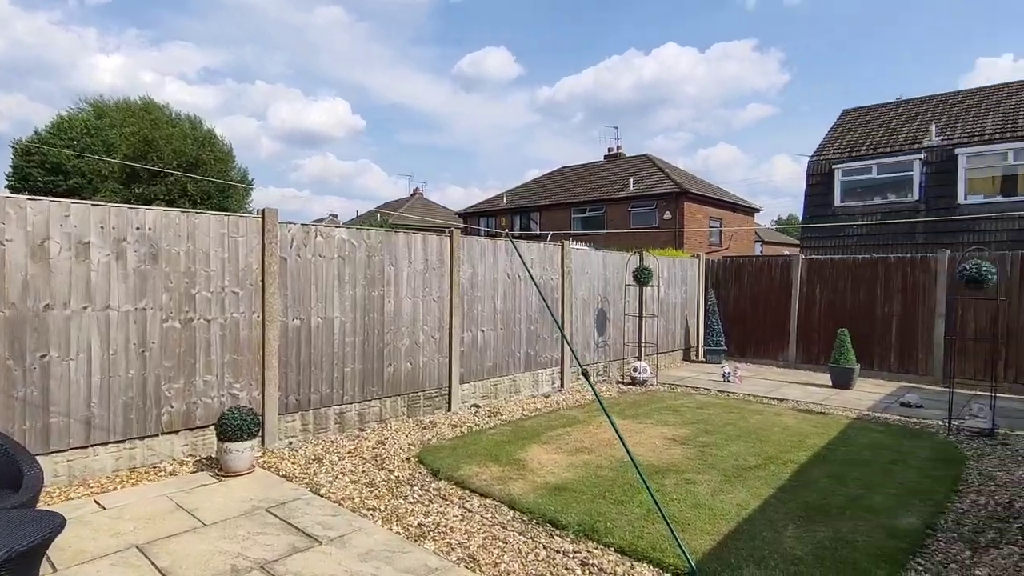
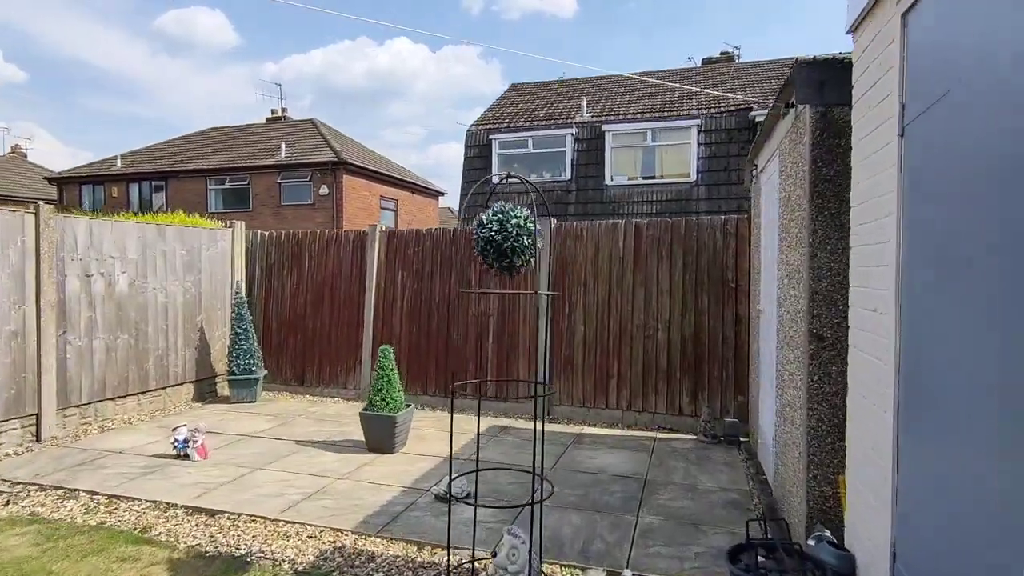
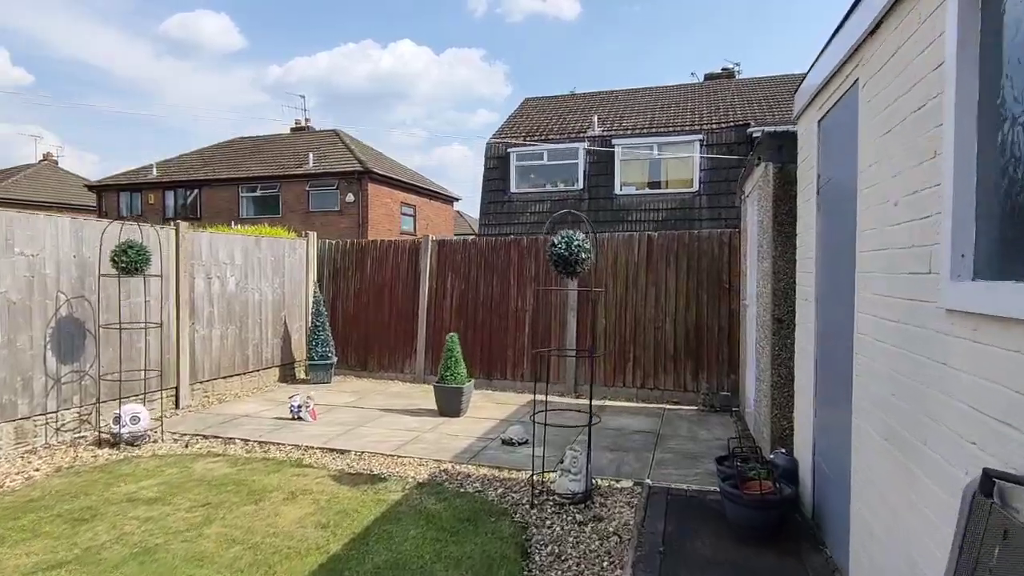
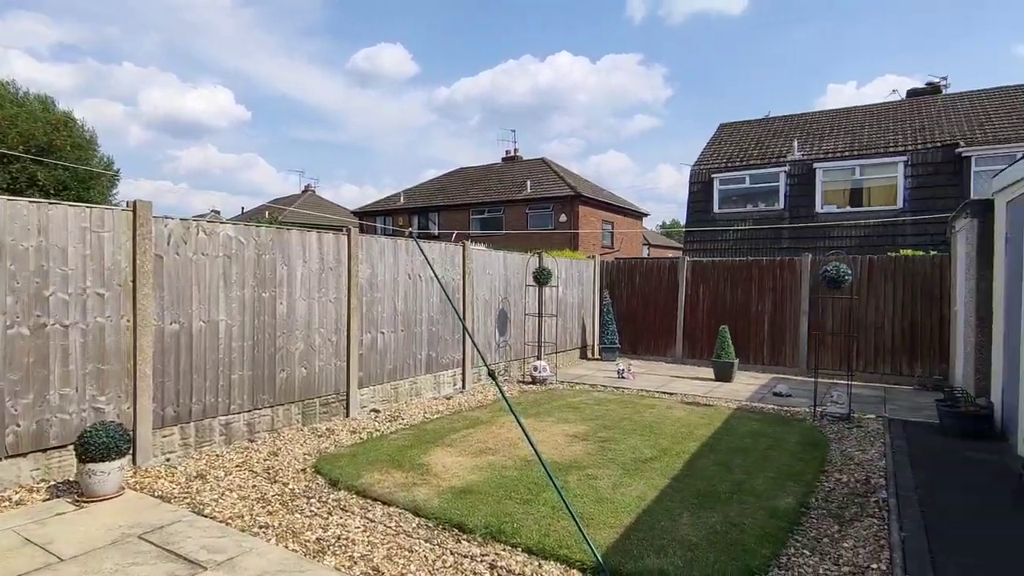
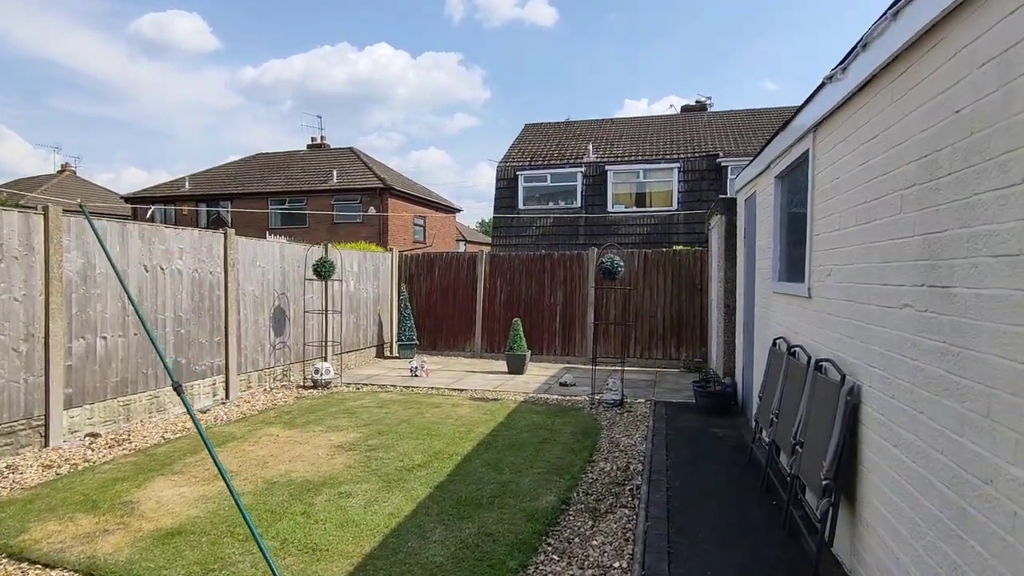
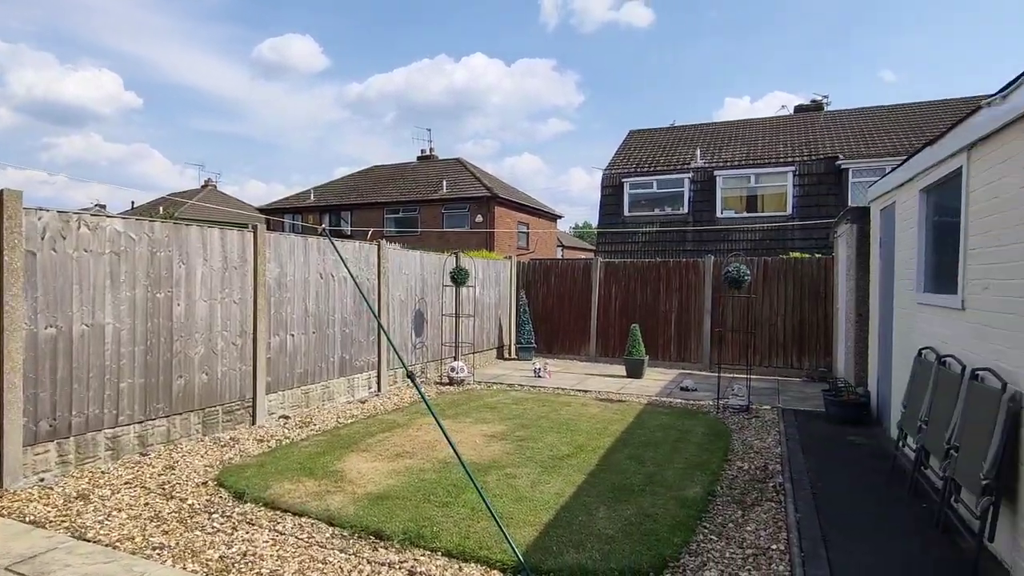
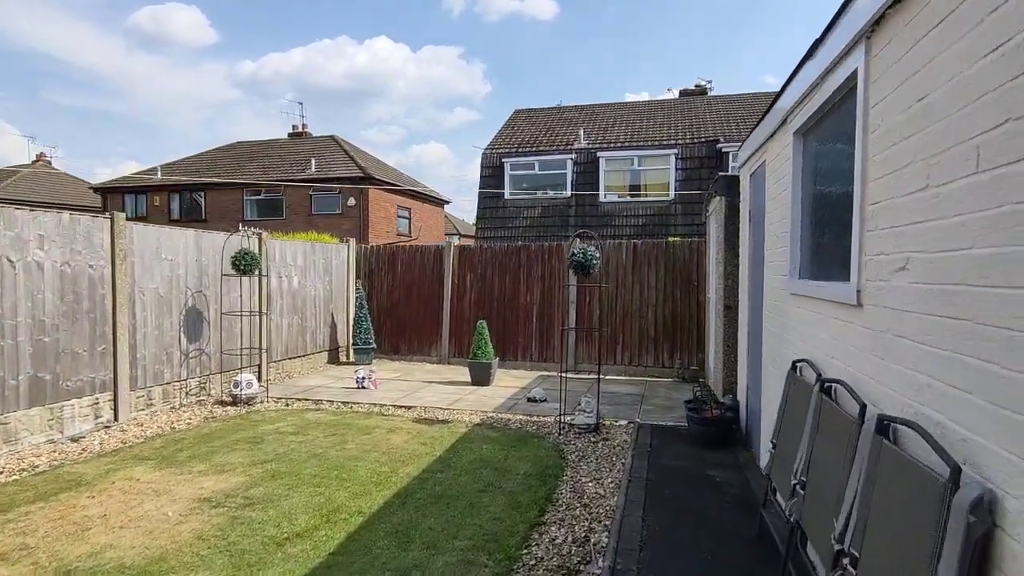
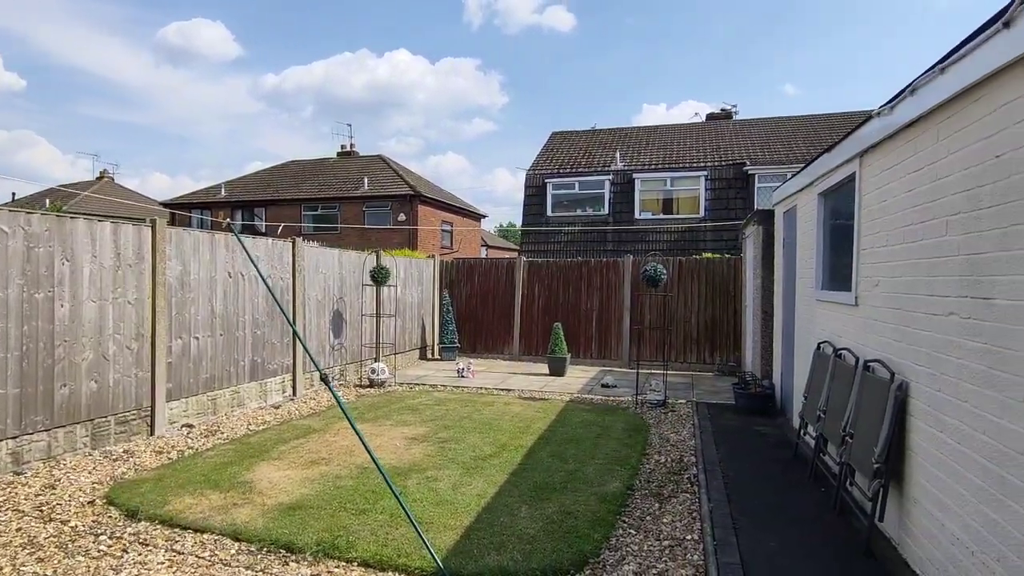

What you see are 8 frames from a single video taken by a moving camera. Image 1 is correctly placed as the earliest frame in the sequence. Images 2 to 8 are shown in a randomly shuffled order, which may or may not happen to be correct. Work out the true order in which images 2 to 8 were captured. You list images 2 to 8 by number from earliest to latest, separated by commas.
4, 6, 8, 5, 7, 3, 2
